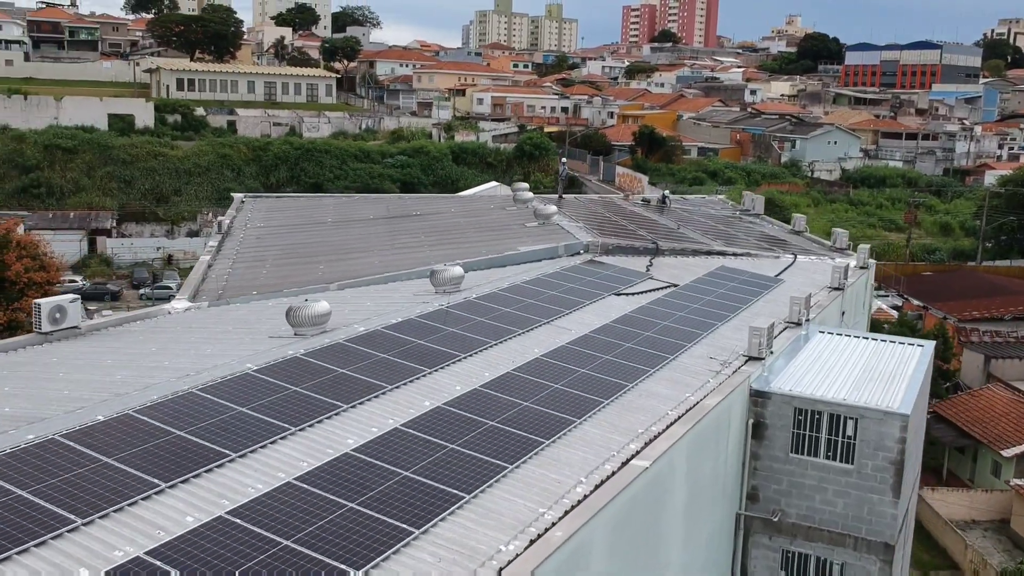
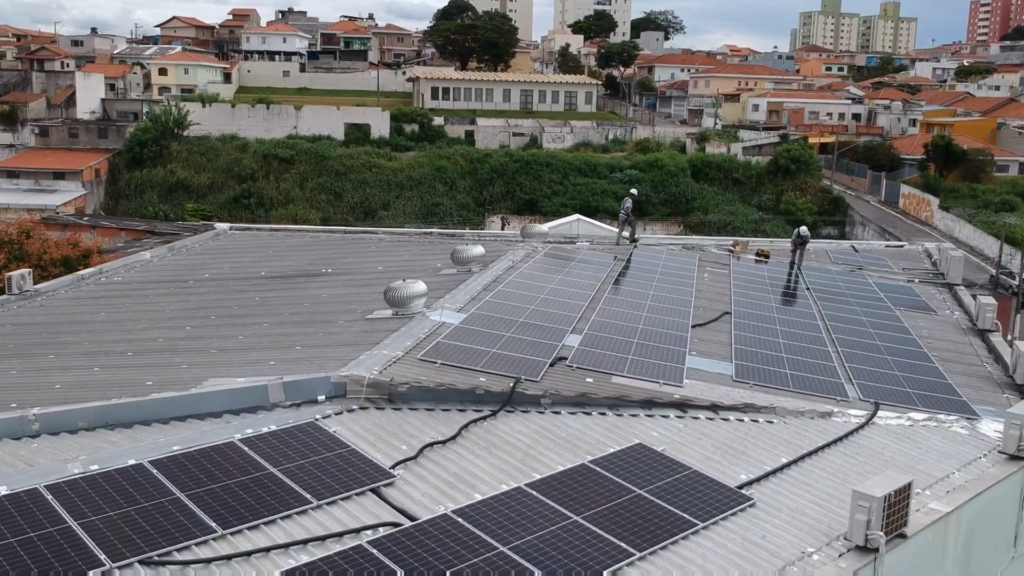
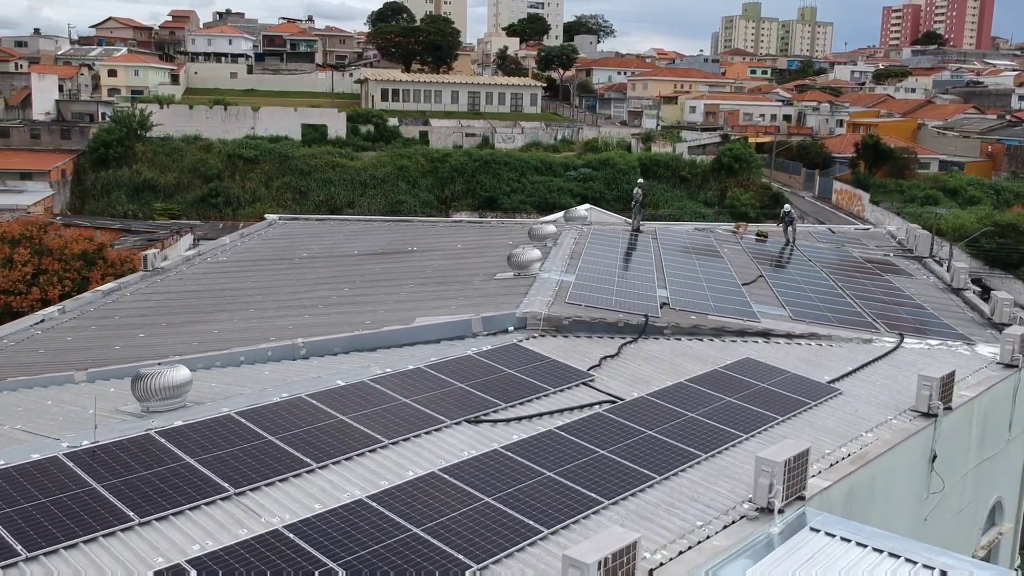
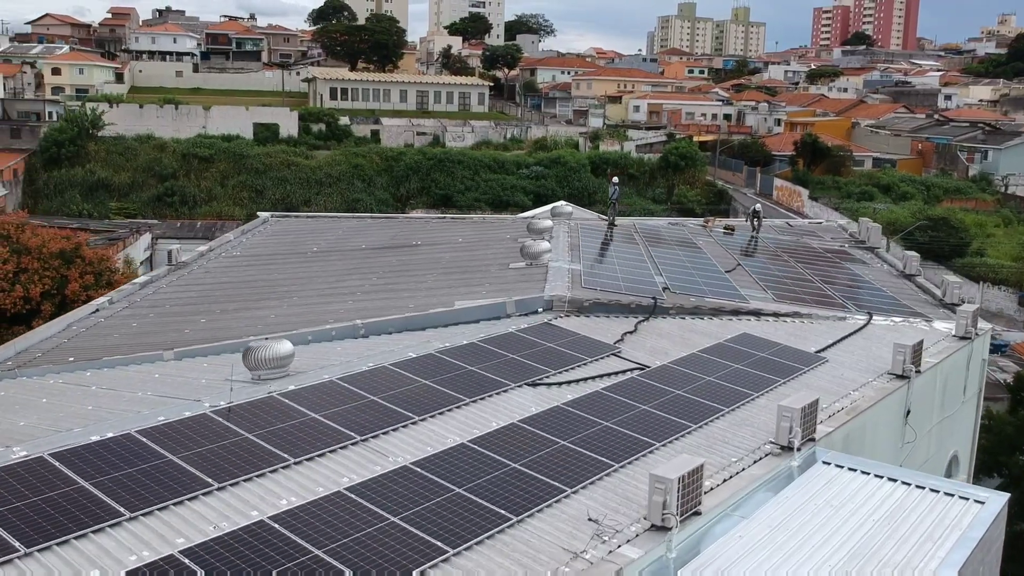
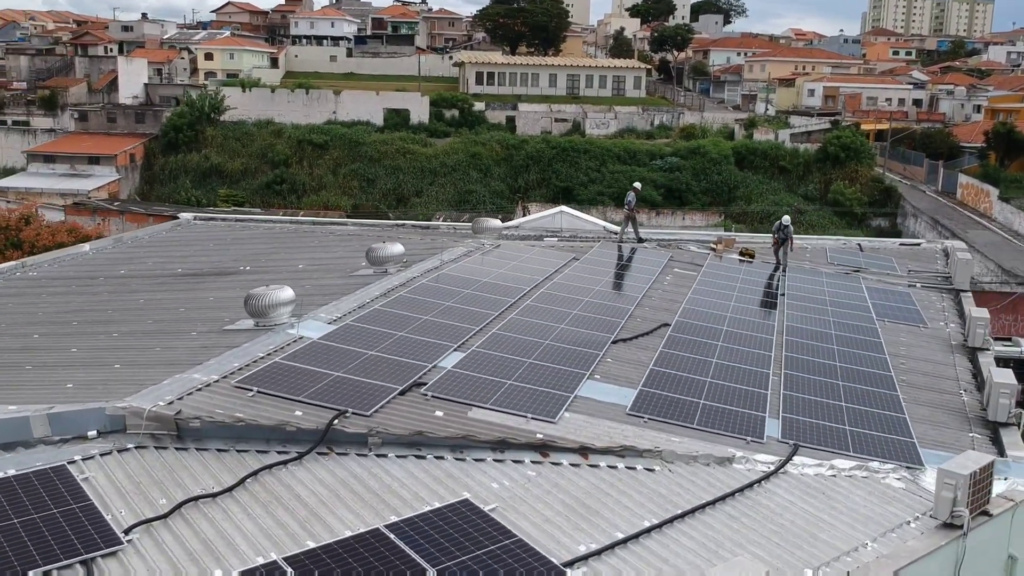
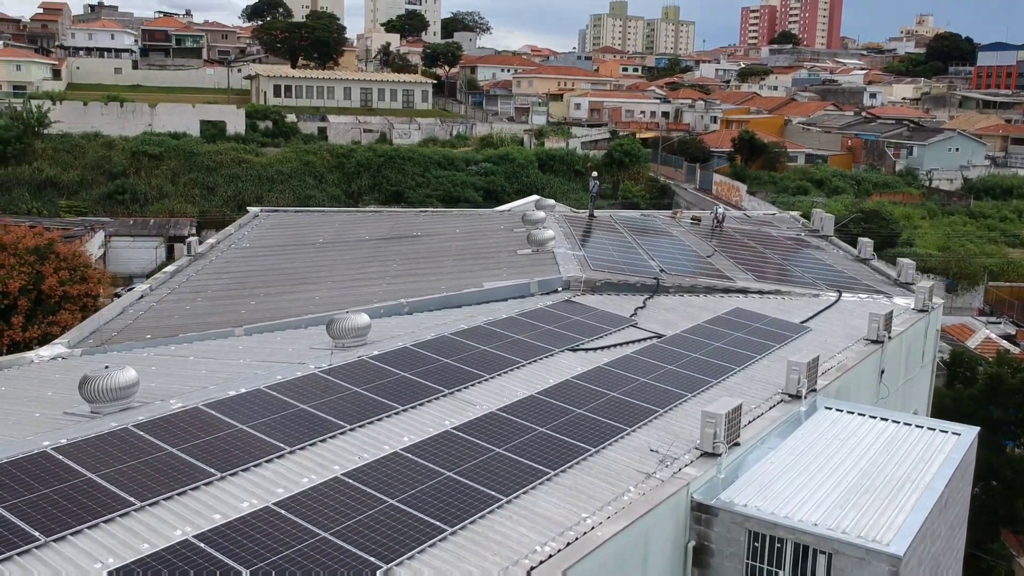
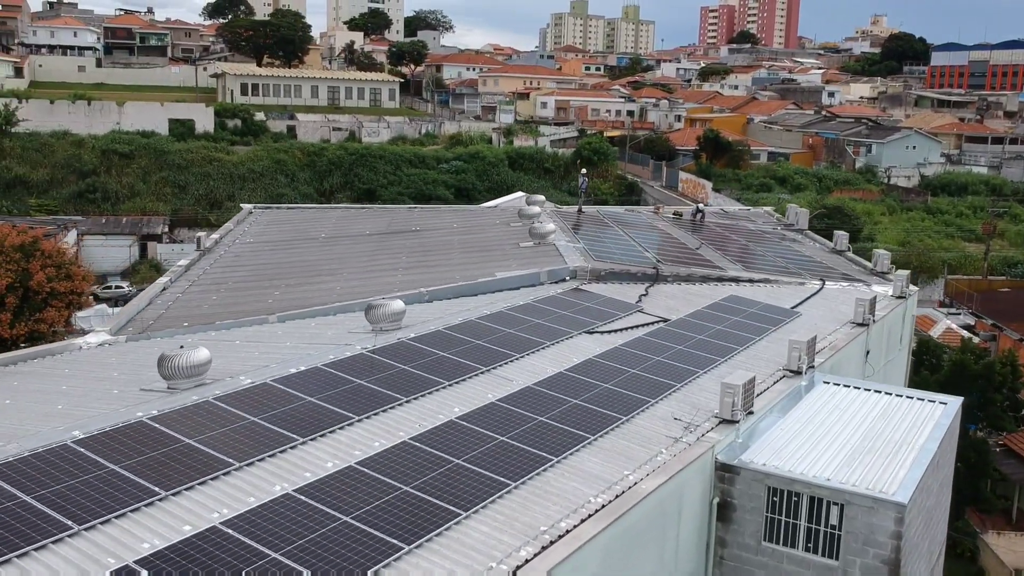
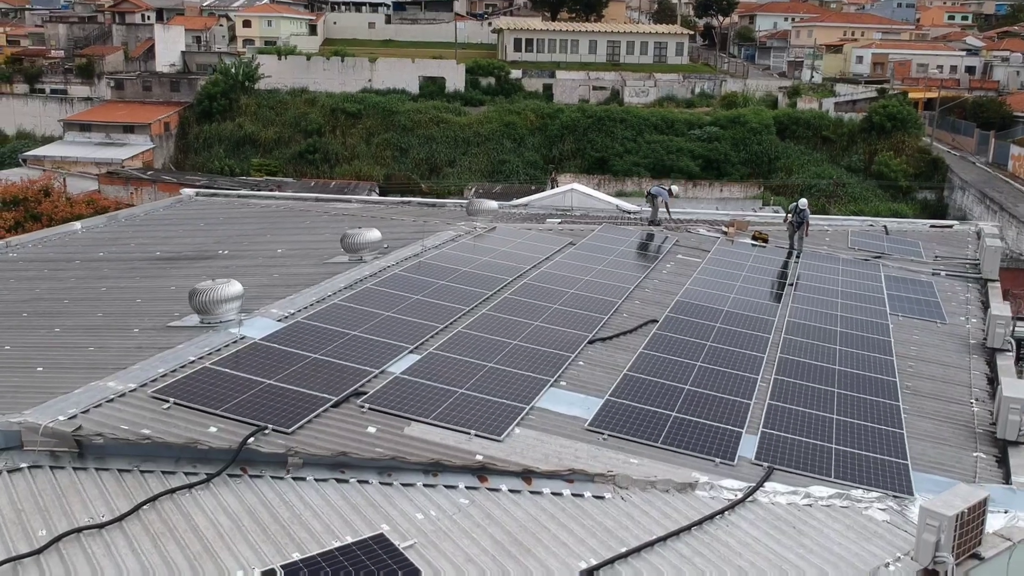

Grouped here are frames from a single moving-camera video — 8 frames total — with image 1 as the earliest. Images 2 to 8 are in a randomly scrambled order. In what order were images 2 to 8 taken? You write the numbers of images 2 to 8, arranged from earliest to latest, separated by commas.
7, 6, 4, 3, 2, 5, 8
